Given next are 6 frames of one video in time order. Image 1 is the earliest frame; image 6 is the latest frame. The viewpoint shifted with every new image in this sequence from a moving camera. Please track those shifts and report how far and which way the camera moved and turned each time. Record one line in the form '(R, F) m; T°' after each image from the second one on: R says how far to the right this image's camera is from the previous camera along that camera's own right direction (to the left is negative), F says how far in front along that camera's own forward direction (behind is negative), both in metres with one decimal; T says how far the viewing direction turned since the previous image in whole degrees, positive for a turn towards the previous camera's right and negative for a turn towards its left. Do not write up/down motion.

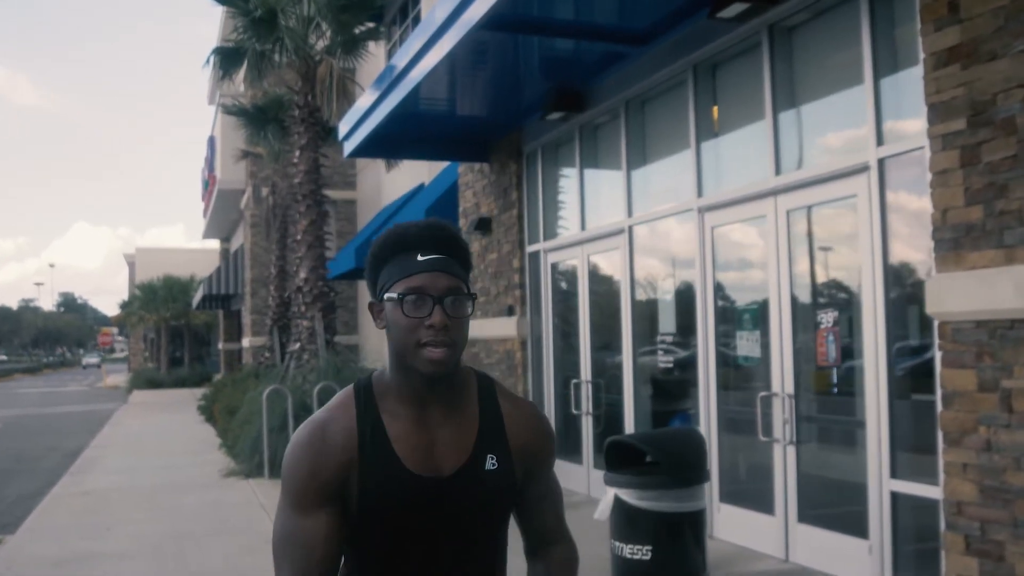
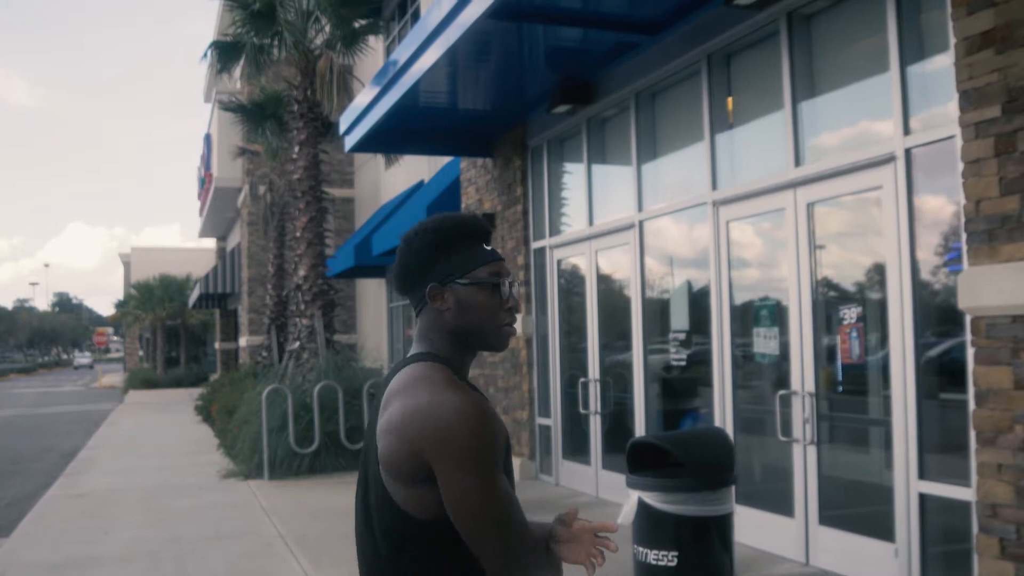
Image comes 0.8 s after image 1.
(-0.1, +0.2) m; 0°
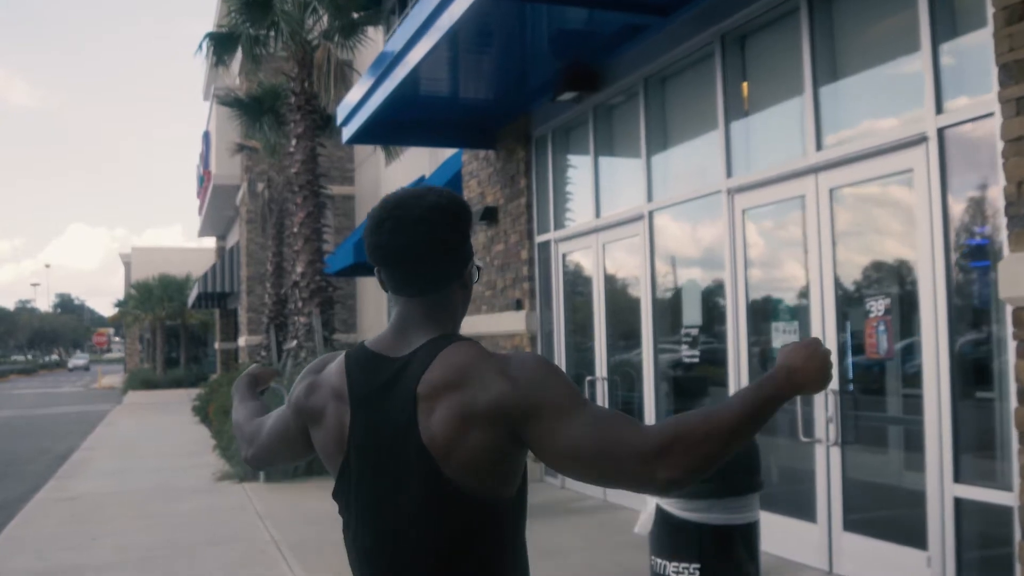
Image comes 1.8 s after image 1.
(0.0, +0.4) m; 0°
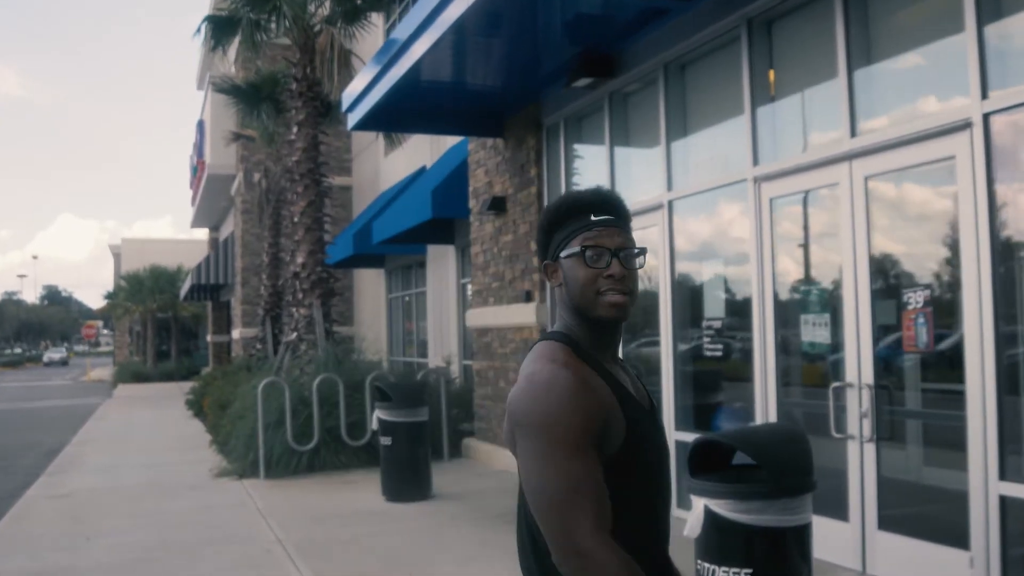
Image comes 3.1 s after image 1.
(-0.2, +0.2) m; +1°
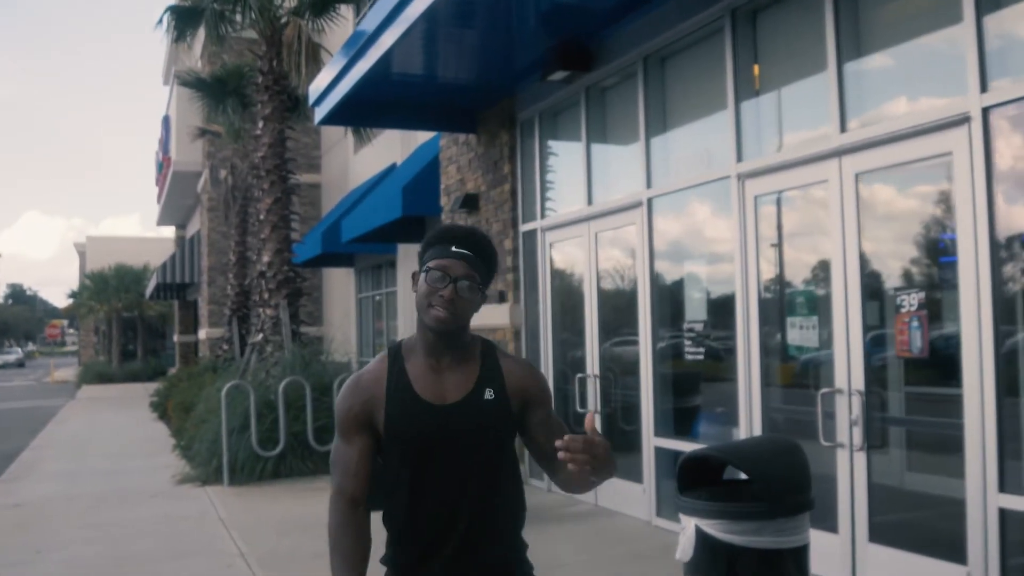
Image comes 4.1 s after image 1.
(0.0, +0.3) m; +2°
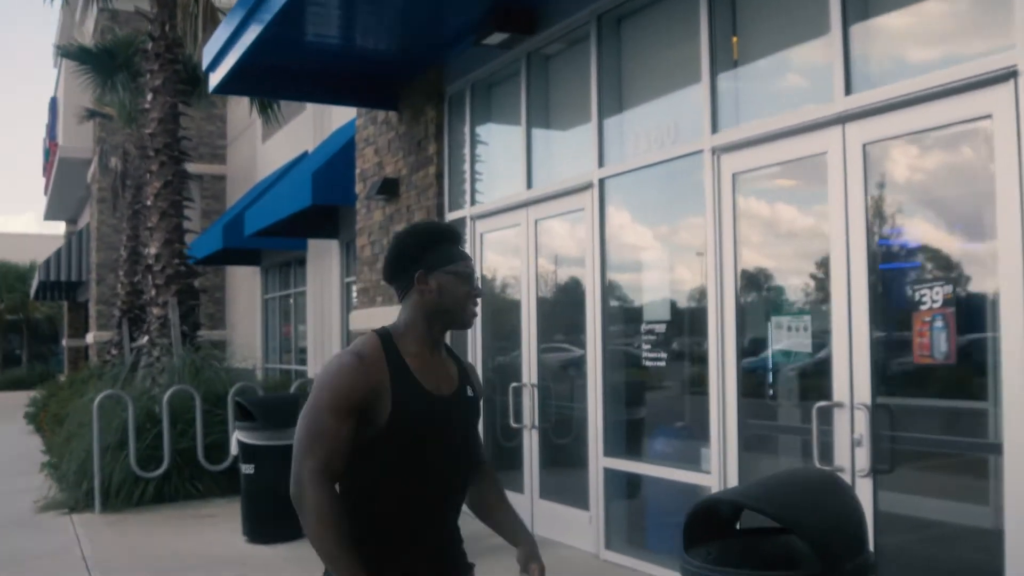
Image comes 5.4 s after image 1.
(-0.1, +1.2) m; +5°
